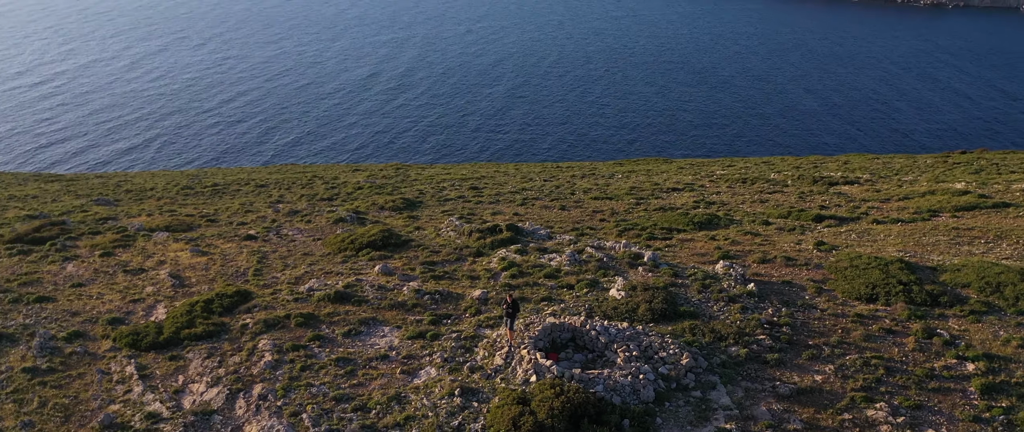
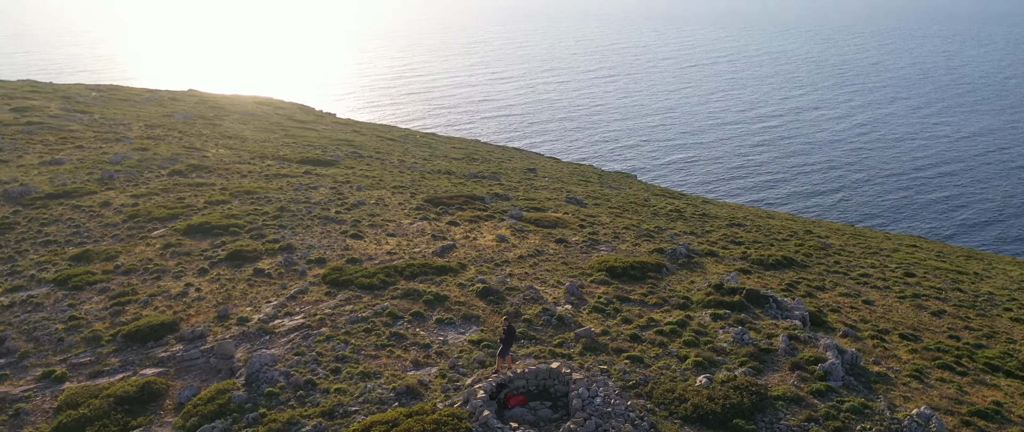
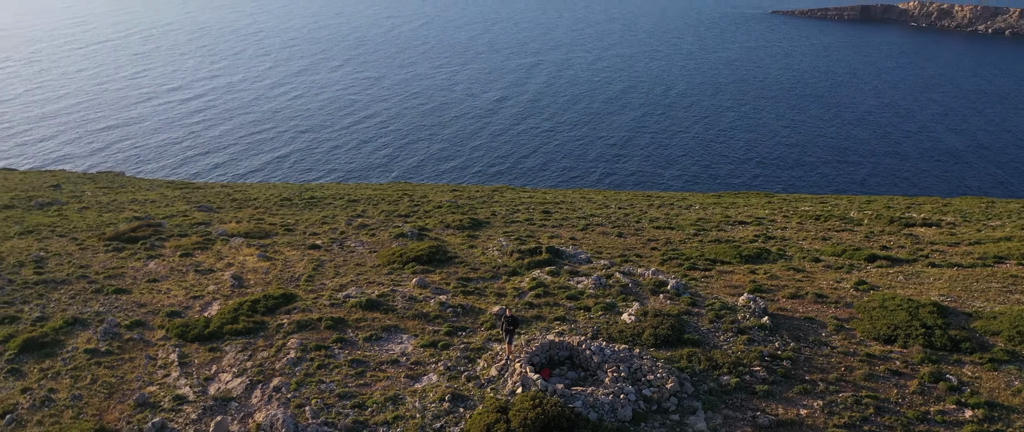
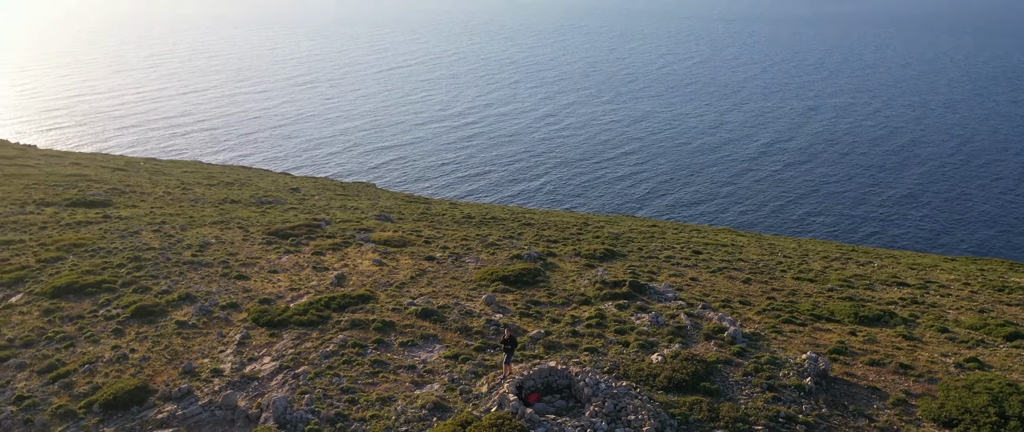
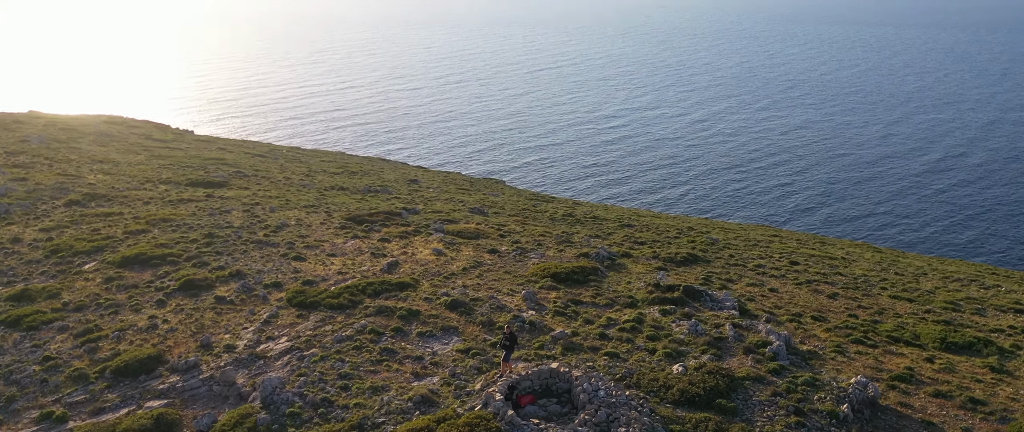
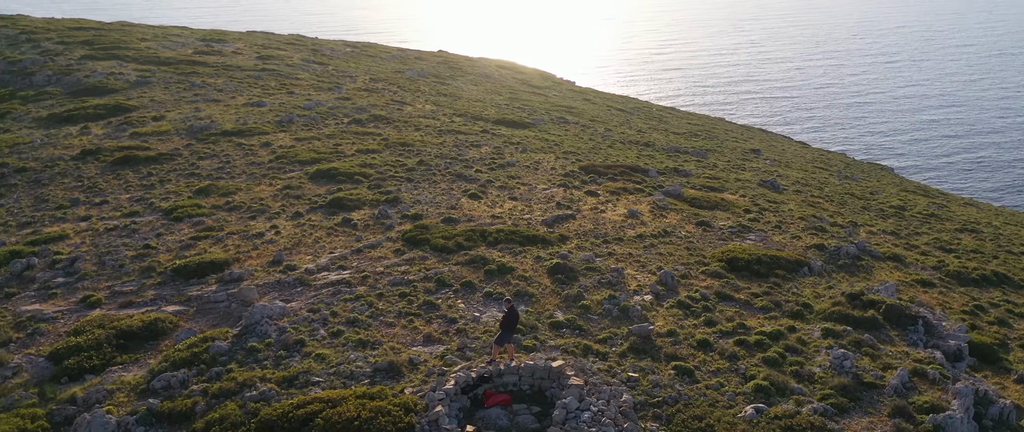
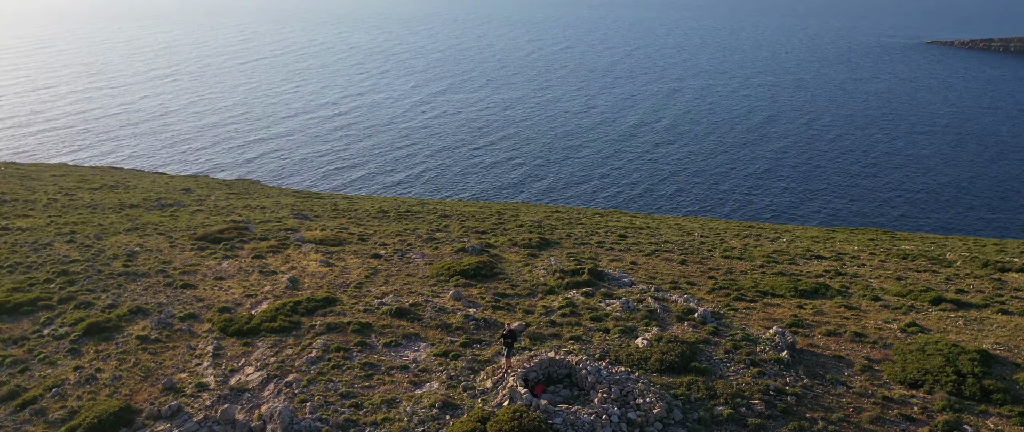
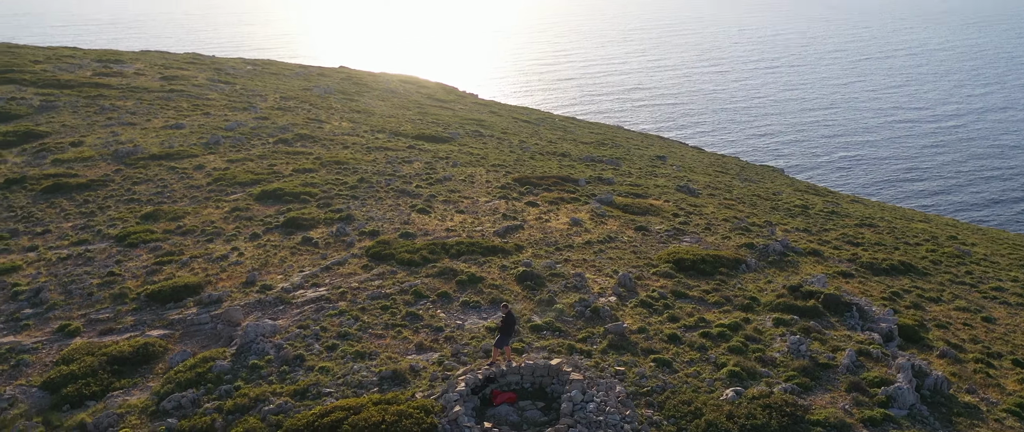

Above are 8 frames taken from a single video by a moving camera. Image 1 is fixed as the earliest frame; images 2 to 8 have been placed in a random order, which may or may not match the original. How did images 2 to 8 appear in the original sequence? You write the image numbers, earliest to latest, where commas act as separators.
3, 7, 4, 5, 2, 8, 6
